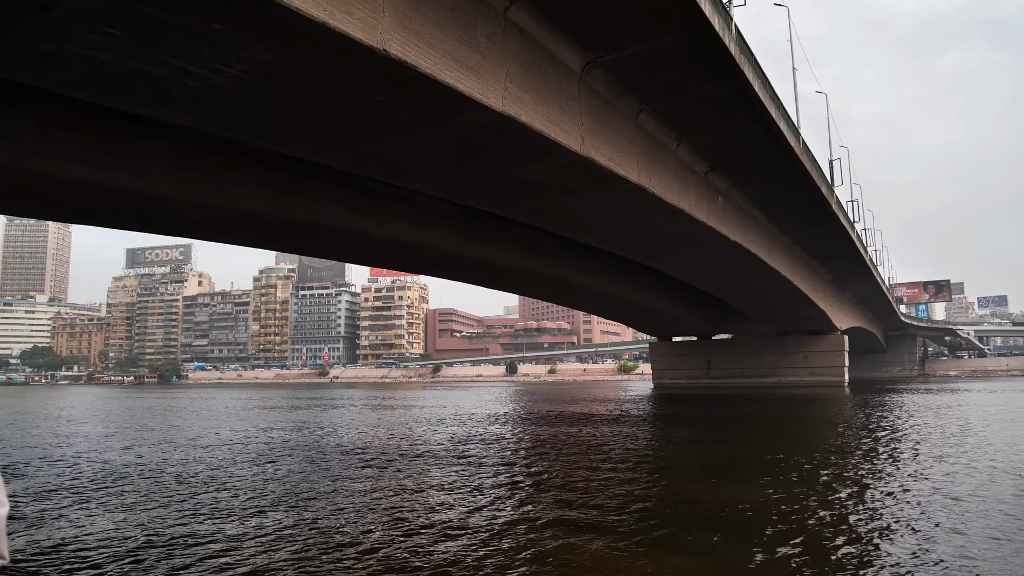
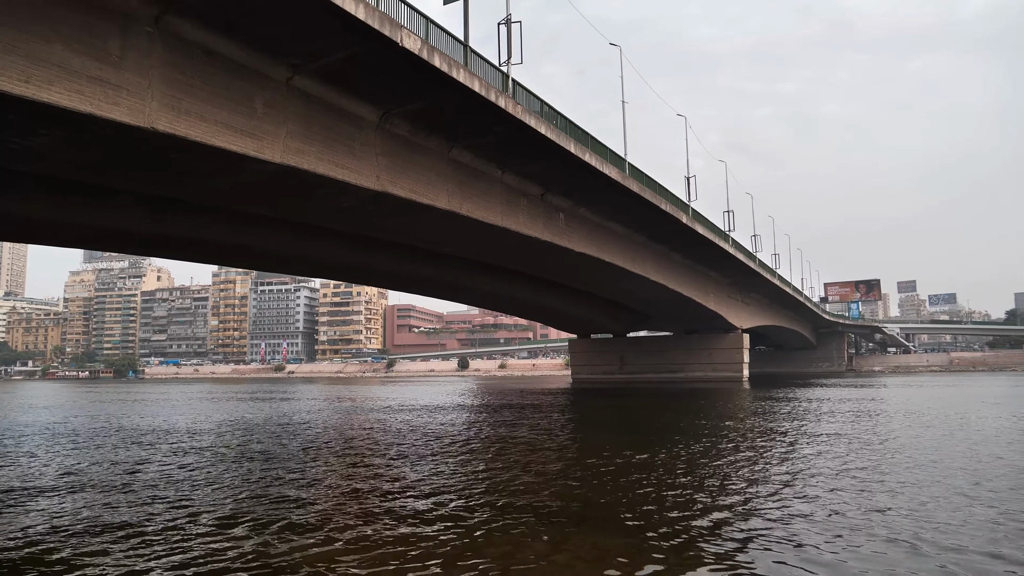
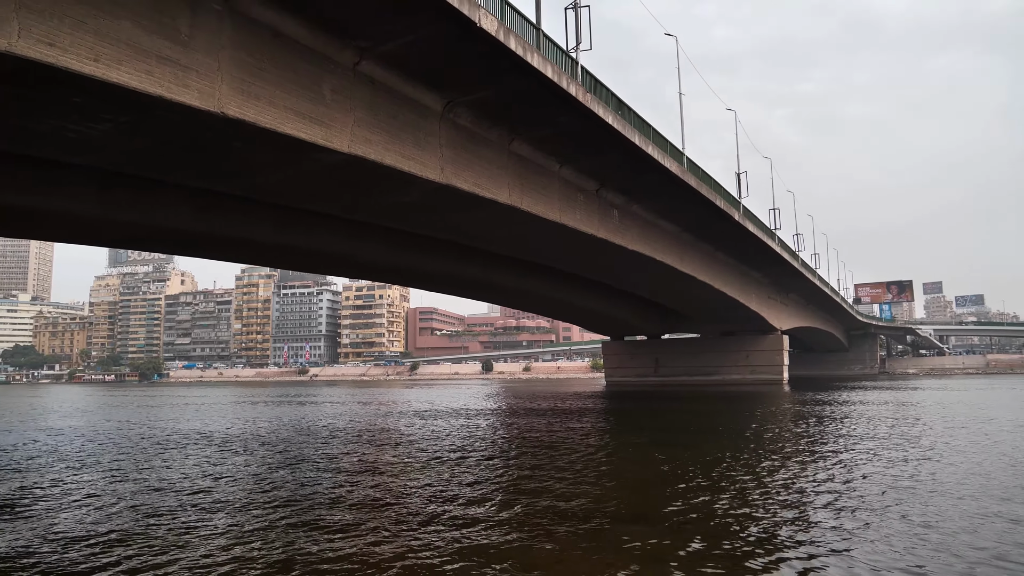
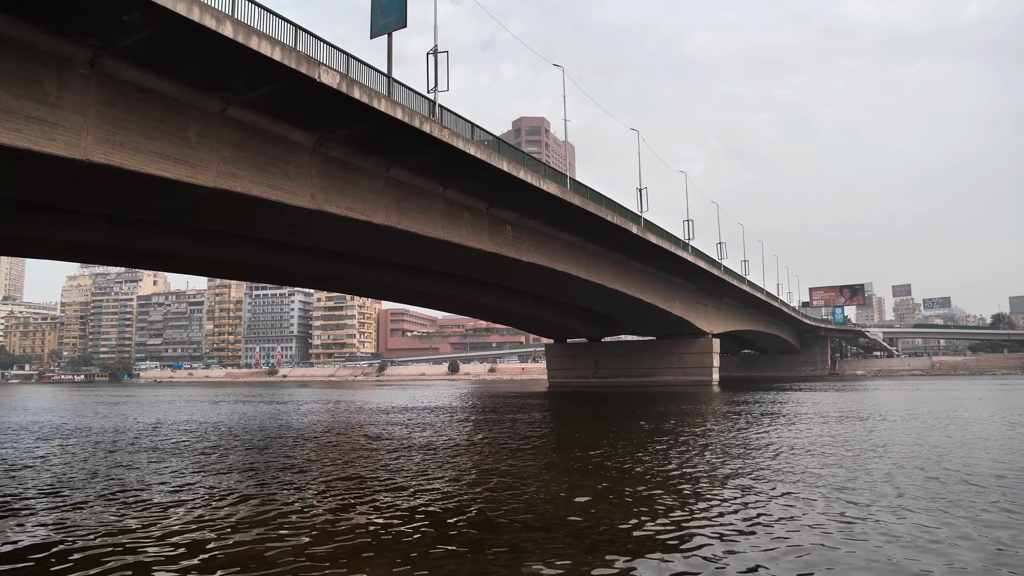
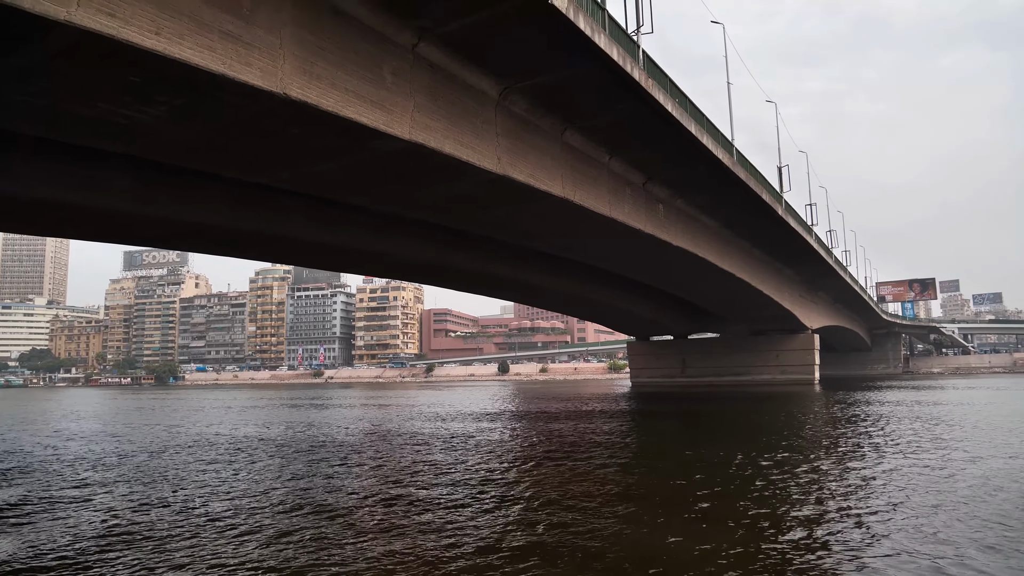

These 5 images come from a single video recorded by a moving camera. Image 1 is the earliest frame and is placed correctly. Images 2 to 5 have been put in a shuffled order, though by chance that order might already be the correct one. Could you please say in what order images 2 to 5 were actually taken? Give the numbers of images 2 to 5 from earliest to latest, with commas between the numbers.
5, 3, 2, 4
